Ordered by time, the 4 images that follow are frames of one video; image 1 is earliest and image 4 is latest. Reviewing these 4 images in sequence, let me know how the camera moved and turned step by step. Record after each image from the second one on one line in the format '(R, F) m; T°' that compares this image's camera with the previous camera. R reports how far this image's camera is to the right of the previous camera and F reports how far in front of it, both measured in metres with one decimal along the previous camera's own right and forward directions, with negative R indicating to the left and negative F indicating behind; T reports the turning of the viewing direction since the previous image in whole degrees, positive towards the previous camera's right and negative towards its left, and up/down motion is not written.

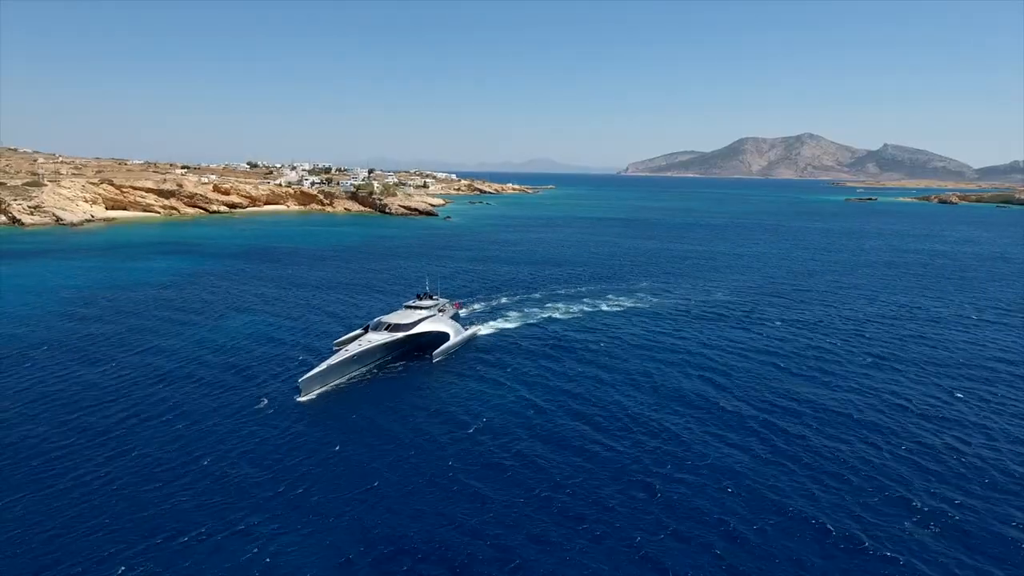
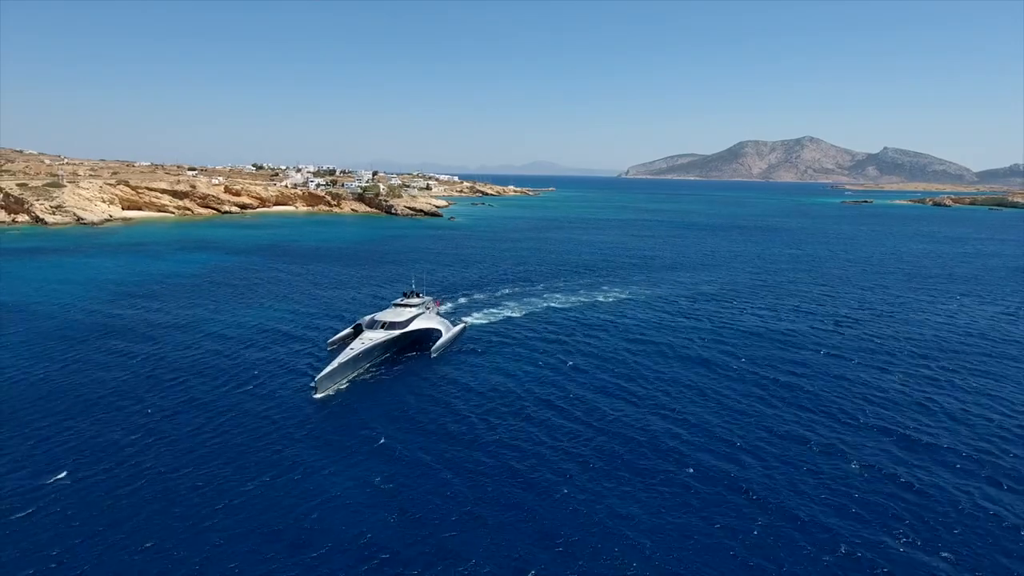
(-0.1, -1.3) m; 0°
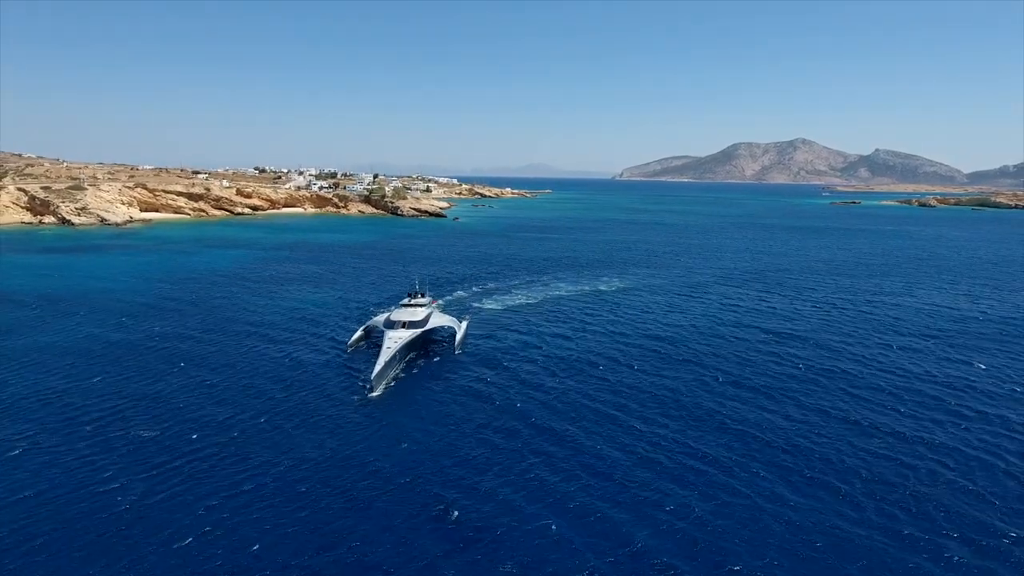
(-0.5, -1.9) m; 0°
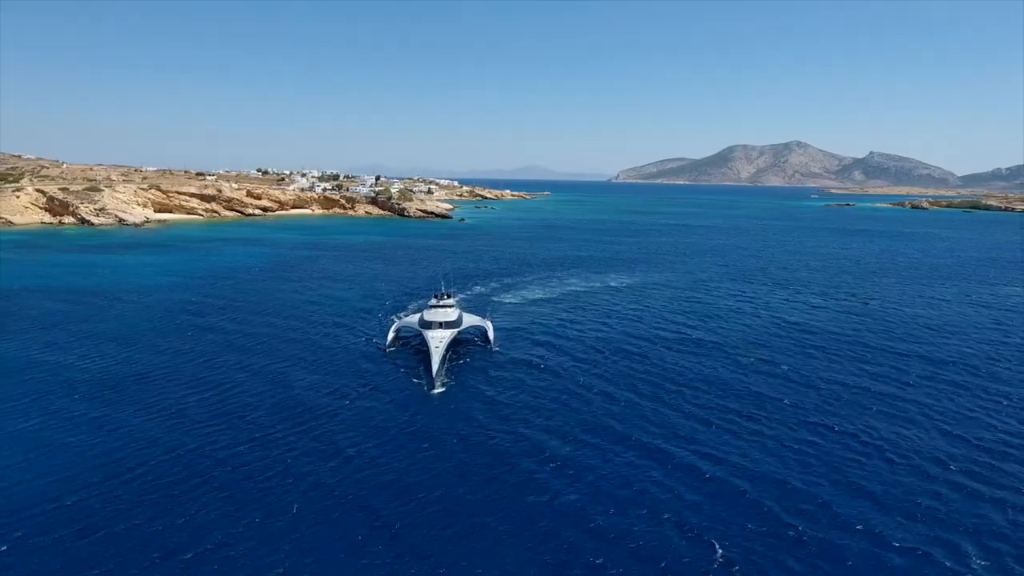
(-0.6, -1.2) m; 0°
